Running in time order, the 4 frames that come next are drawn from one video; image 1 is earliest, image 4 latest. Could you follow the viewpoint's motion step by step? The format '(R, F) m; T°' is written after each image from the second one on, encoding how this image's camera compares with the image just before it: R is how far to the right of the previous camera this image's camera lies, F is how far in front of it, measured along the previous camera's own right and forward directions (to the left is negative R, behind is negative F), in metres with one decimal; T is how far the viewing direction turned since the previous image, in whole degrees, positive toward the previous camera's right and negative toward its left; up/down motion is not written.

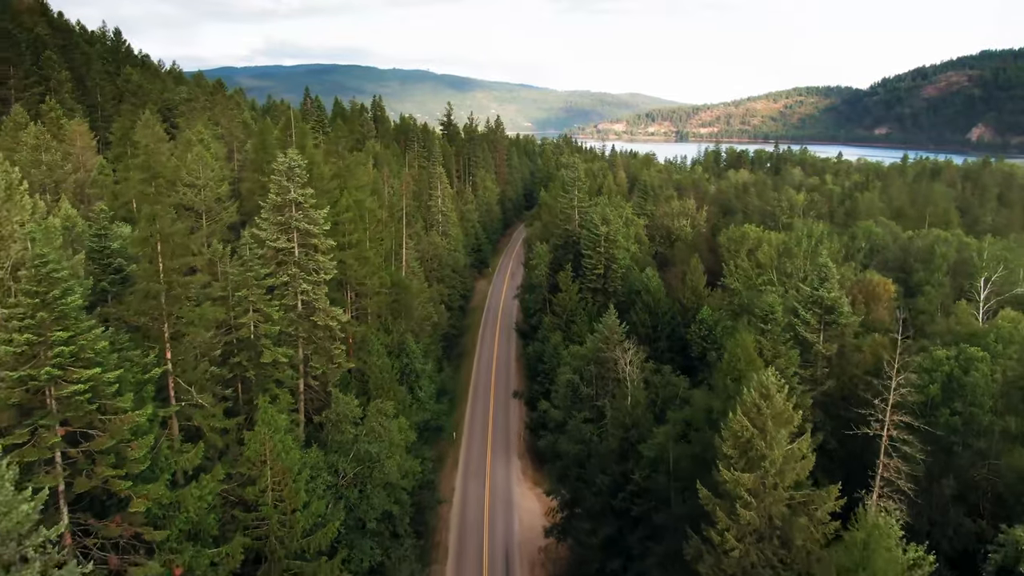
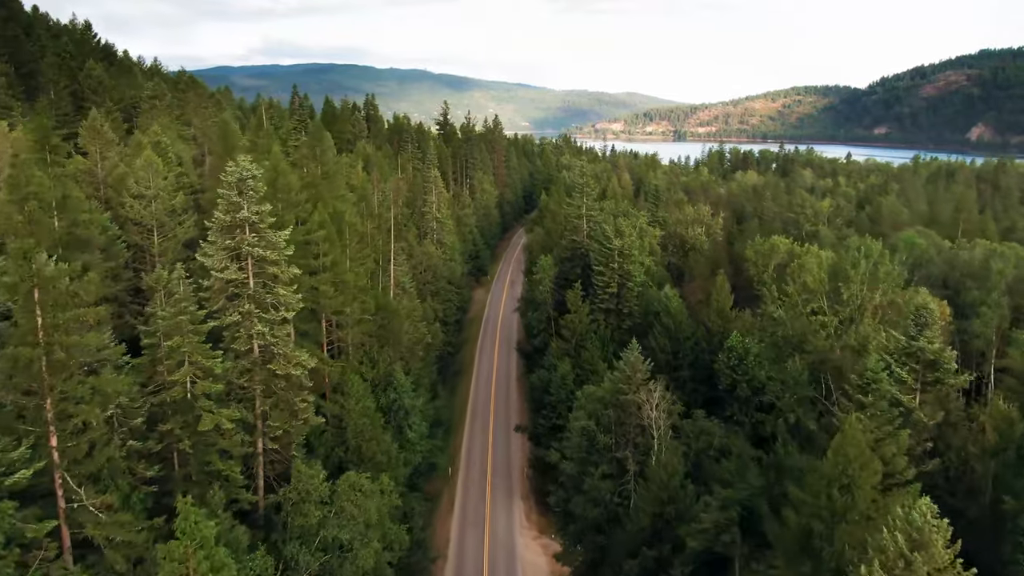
(-0.5, +6.9) m; 0°
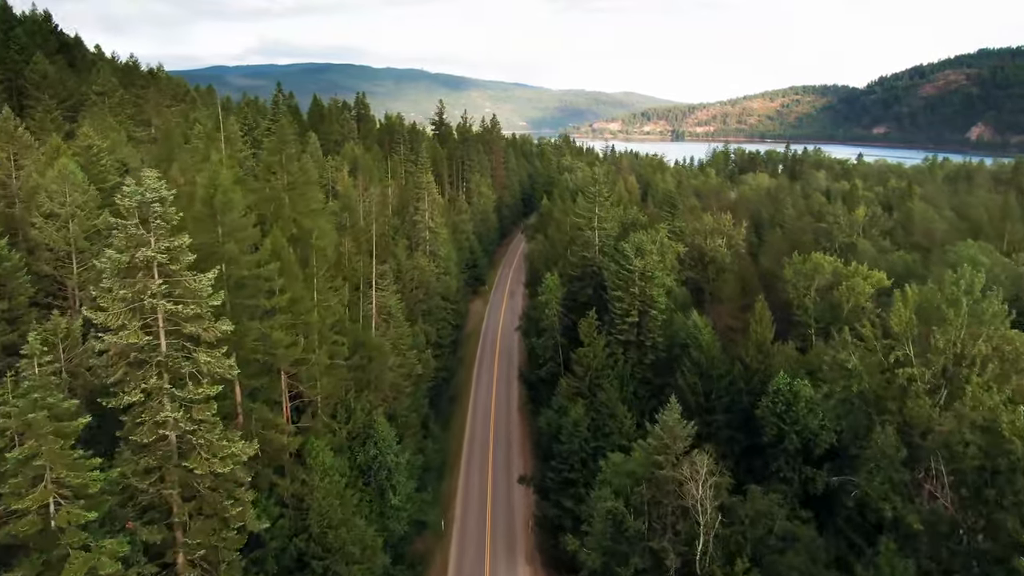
(-0.5, +8.0) m; 0°
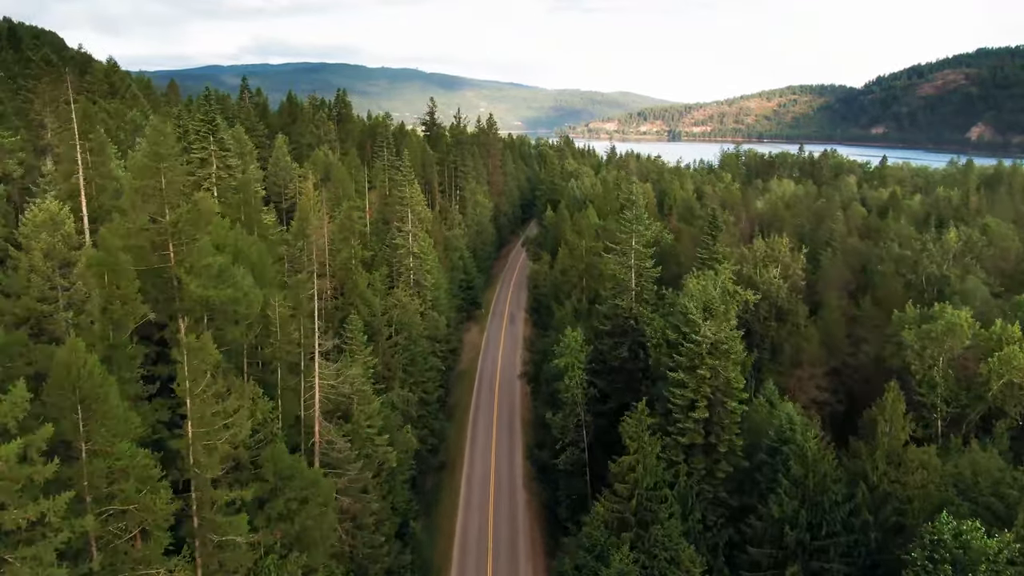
(-1.0, +15.0) m; +1°
